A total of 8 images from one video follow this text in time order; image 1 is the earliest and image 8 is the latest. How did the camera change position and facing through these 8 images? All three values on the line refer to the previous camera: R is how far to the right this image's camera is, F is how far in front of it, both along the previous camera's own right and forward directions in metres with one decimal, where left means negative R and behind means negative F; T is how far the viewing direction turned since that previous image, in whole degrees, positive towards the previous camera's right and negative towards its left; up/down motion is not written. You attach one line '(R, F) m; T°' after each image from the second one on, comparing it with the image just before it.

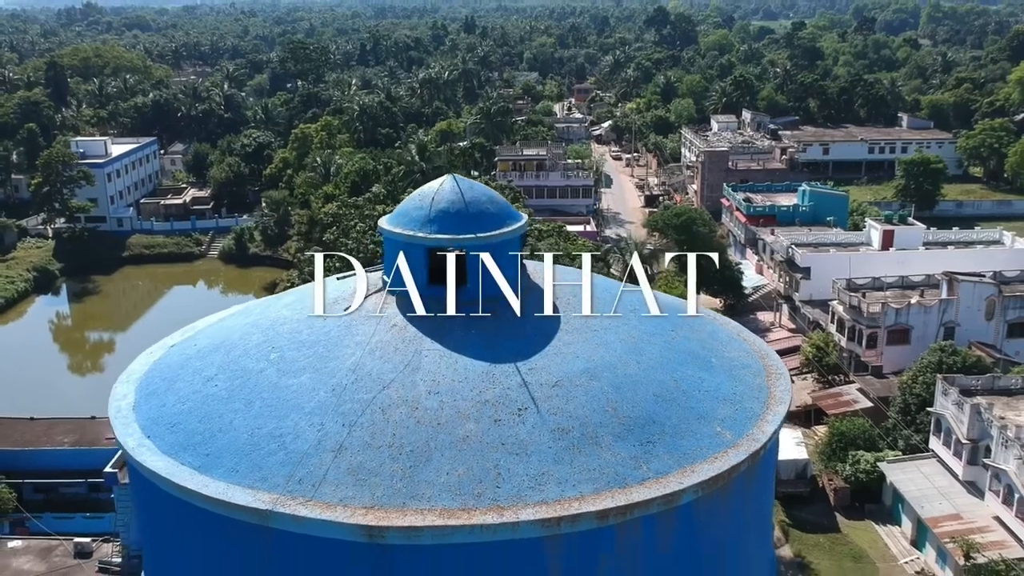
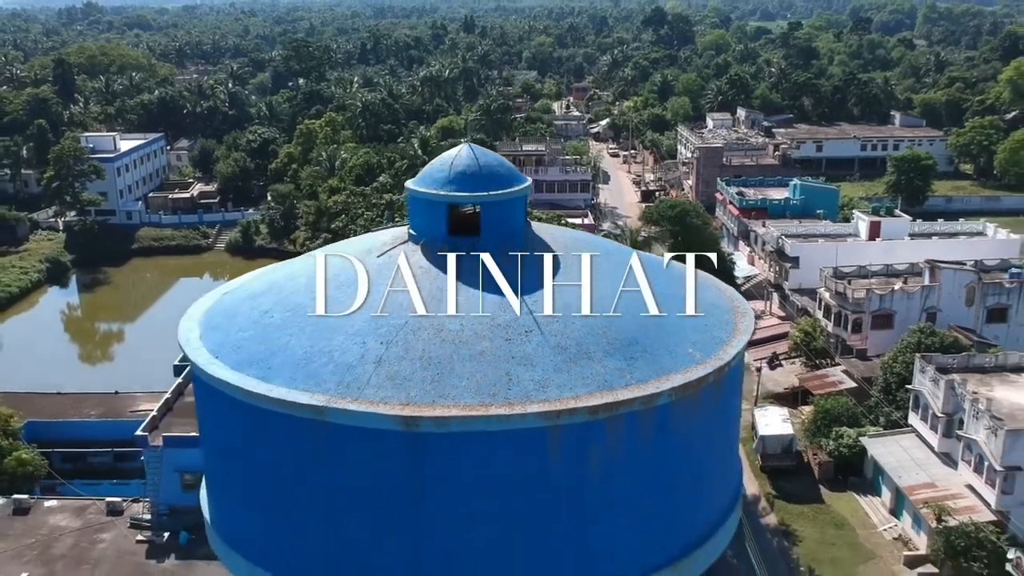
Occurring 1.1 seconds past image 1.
(-0.1, -1.5) m; 0°
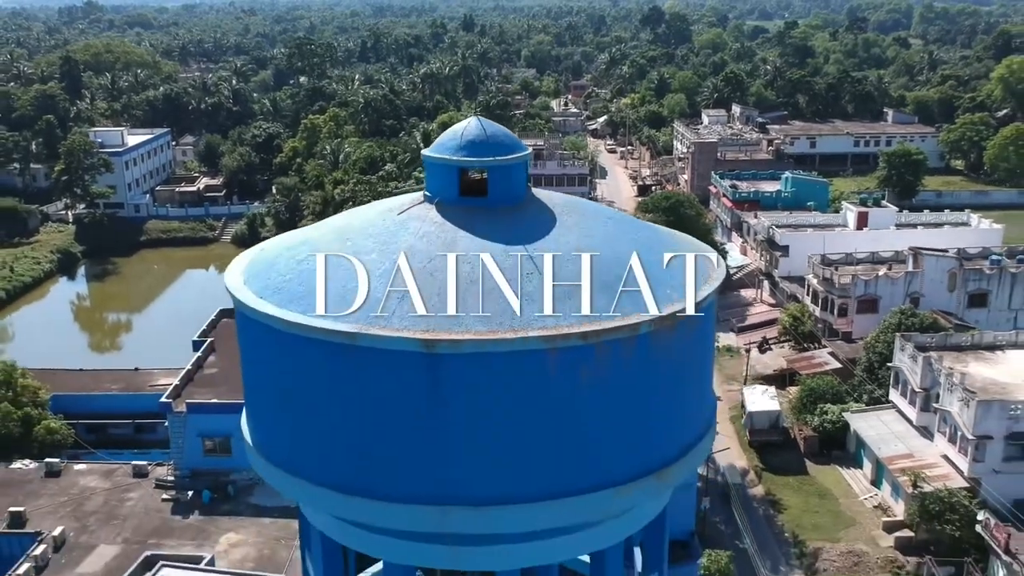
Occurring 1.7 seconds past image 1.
(0.0, -1.4) m; 0°
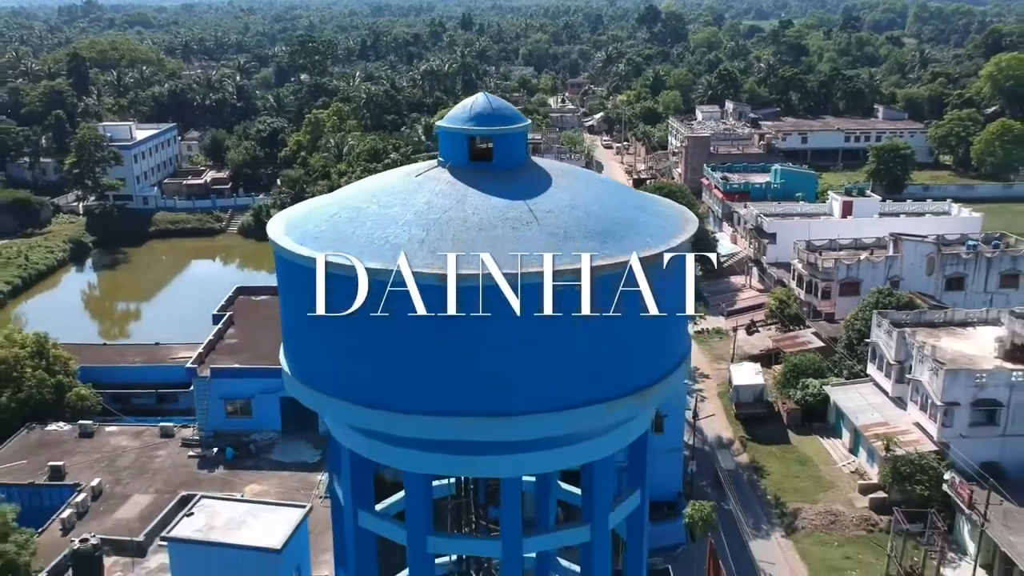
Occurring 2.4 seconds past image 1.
(0.0, -1.8) m; 0°
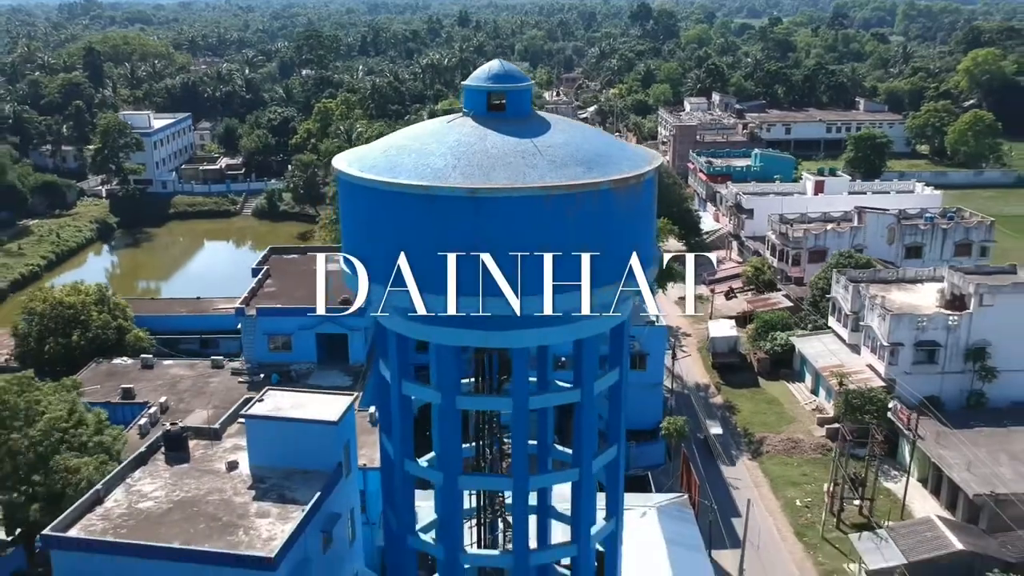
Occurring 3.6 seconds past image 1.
(-0.2, -3.9) m; 0°
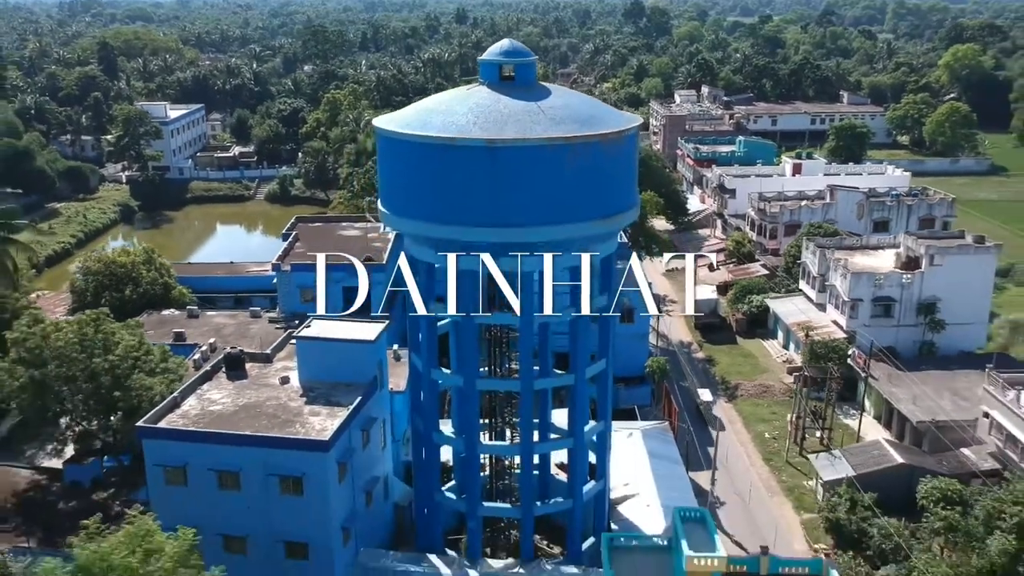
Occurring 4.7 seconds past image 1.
(-0.2, -3.8) m; 0°
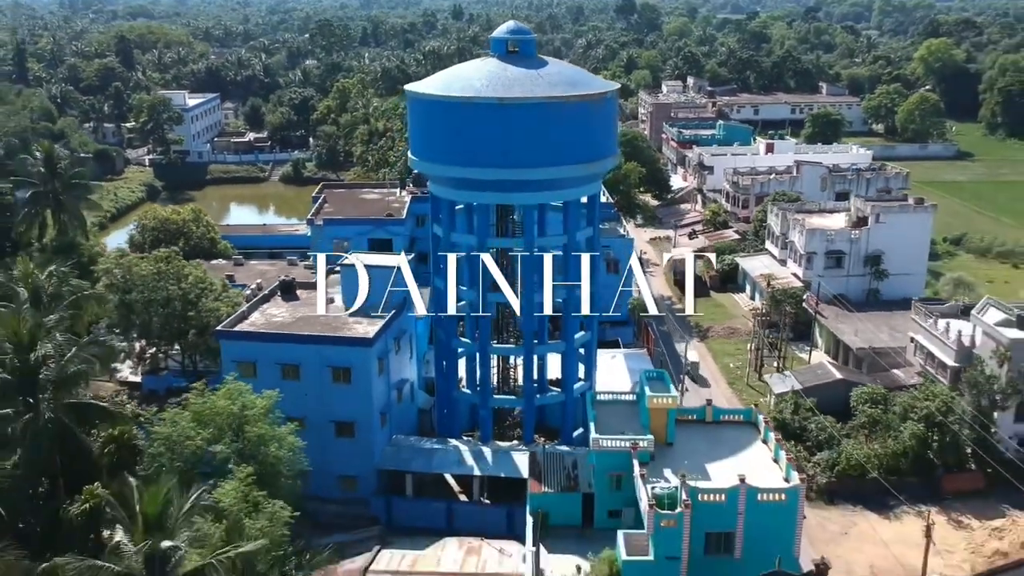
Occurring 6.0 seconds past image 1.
(-0.2, -5.2) m; 0°
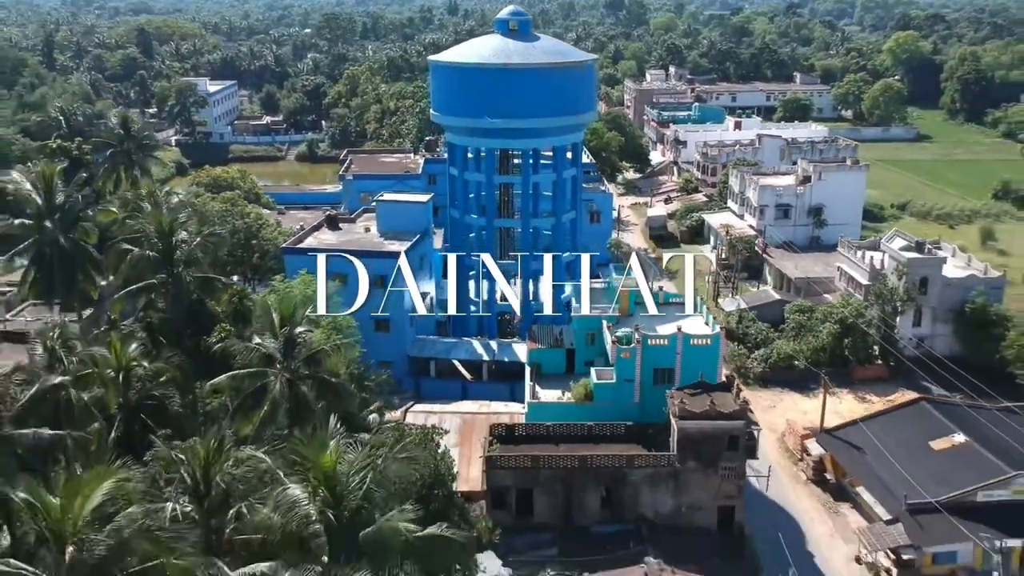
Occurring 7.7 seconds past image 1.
(-0.2, -7.2) m; 0°
